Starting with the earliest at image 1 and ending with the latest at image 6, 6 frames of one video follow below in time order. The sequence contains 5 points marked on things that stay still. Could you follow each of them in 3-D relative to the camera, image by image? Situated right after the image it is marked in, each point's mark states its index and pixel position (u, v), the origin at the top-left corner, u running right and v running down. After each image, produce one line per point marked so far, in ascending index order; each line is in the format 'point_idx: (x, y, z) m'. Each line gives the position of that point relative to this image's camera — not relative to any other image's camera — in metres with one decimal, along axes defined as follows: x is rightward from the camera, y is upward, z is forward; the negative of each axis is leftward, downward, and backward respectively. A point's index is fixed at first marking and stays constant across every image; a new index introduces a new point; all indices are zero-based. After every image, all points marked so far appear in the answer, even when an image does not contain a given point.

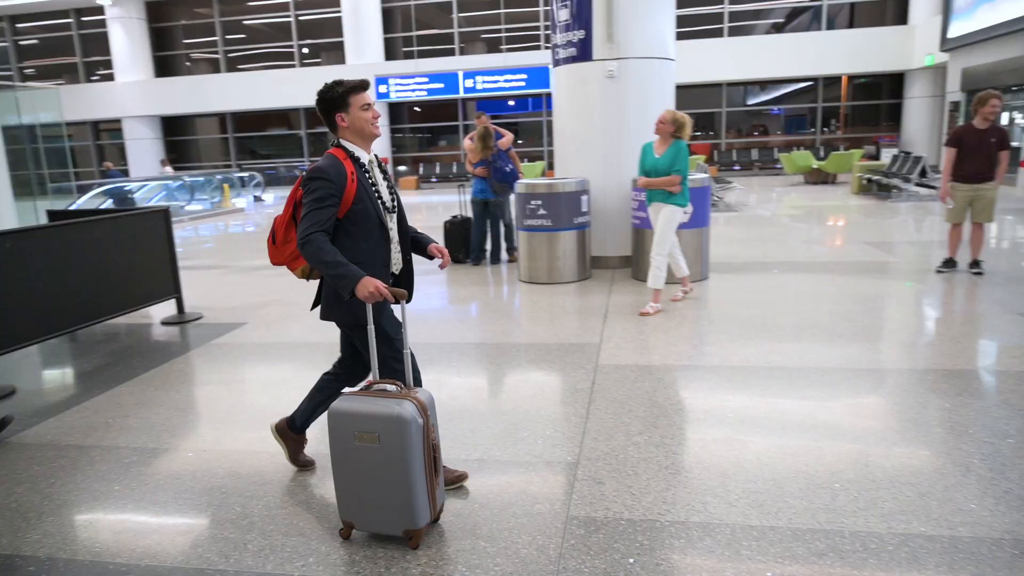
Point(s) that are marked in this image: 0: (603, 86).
0: (+0.7, +1.9, +6.7) m
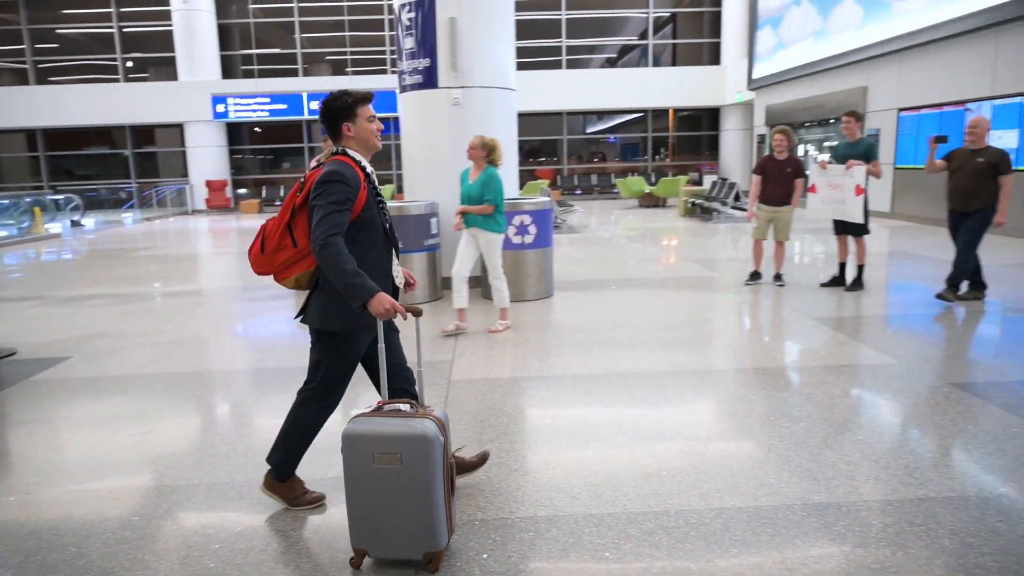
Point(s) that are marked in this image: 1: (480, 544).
0: (-0.6, +1.7, +6.9) m
1: (-0.1, -0.9, +2.4) m
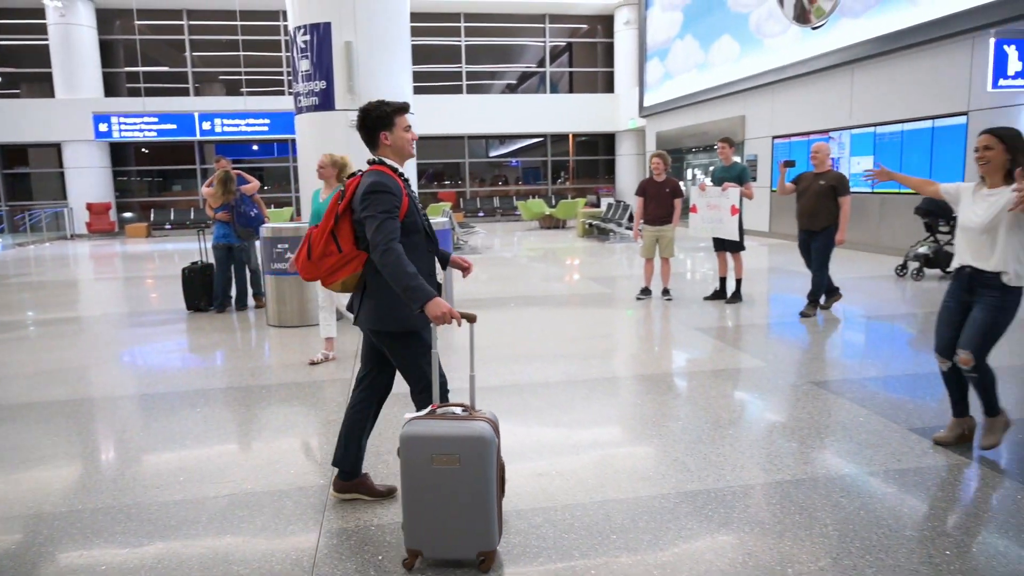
0: (-1.7, +1.5, +6.9) m
1: (-0.5, -0.9, +2.4) m
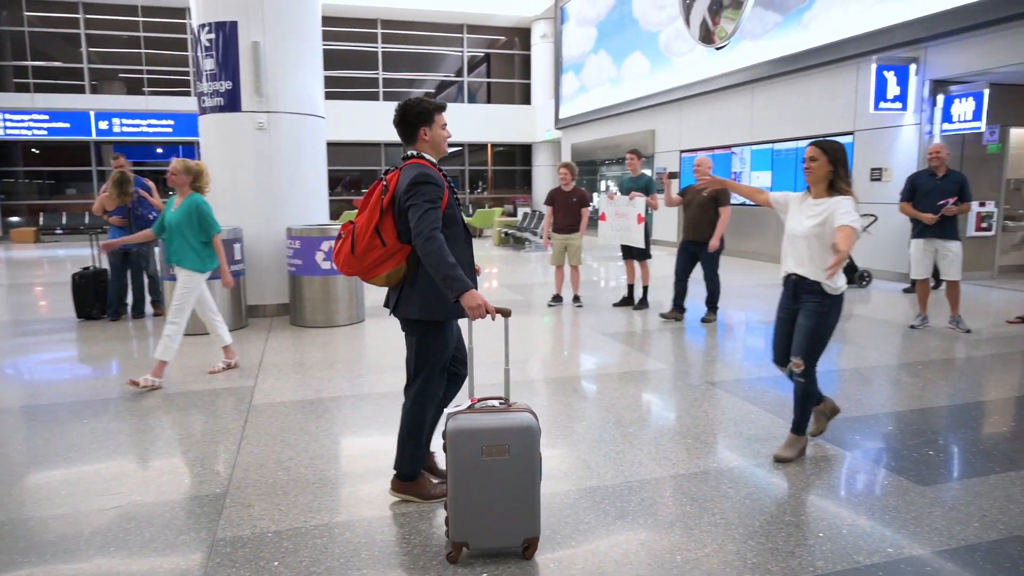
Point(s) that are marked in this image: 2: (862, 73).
0: (-2.5, +1.5, +6.7) m
1: (-0.8, -0.9, +2.4) m
2: (+4.6, +2.8, +9.0) m
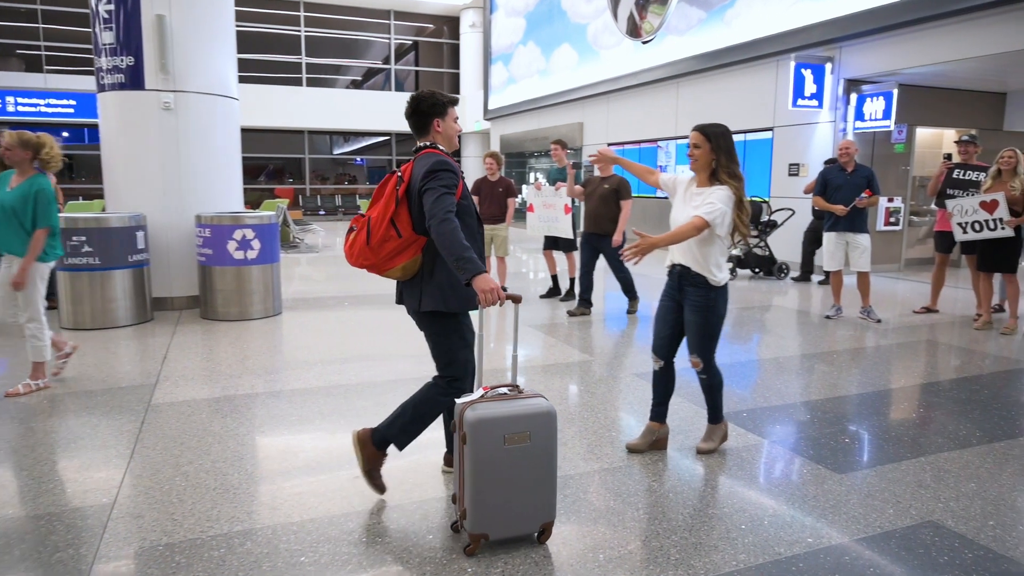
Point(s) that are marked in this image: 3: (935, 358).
0: (-3.2, +1.5, +6.3) m
1: (-1.1, -0.9, +2.2) m
2: (+3.6, +2.9, +9.3) m
3: (+3.1, -0.5, +5.1) m
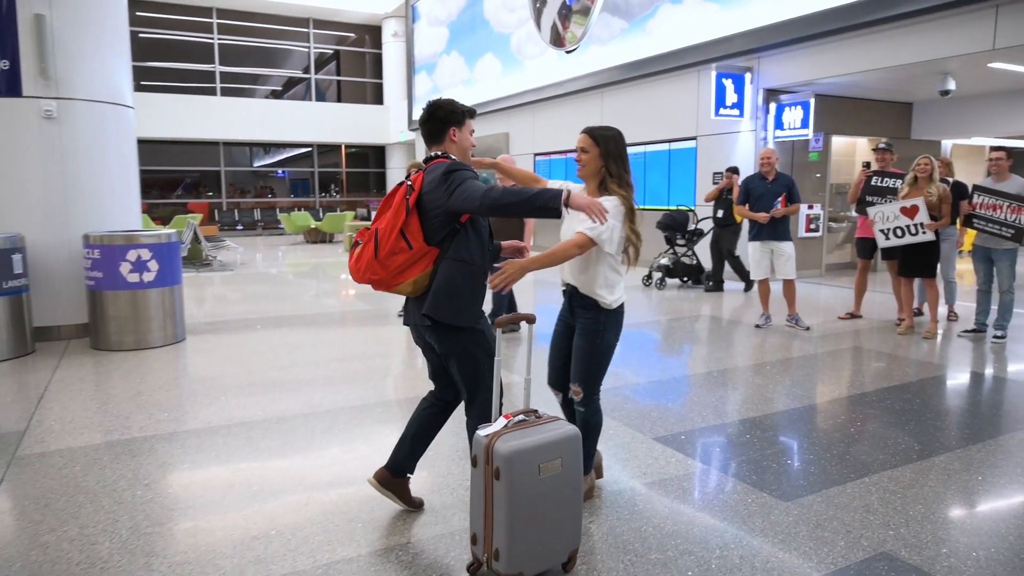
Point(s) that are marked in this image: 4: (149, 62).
0: (-3.9, +1.3, +5.7) m
1: (-1.3, -1.0, +1.8) m
2: (+2.6, +2.8, +9.4) m
3: (+2.6, -0.6, +5.1) m
4: (-10.4, +6.5, +19.8) m
